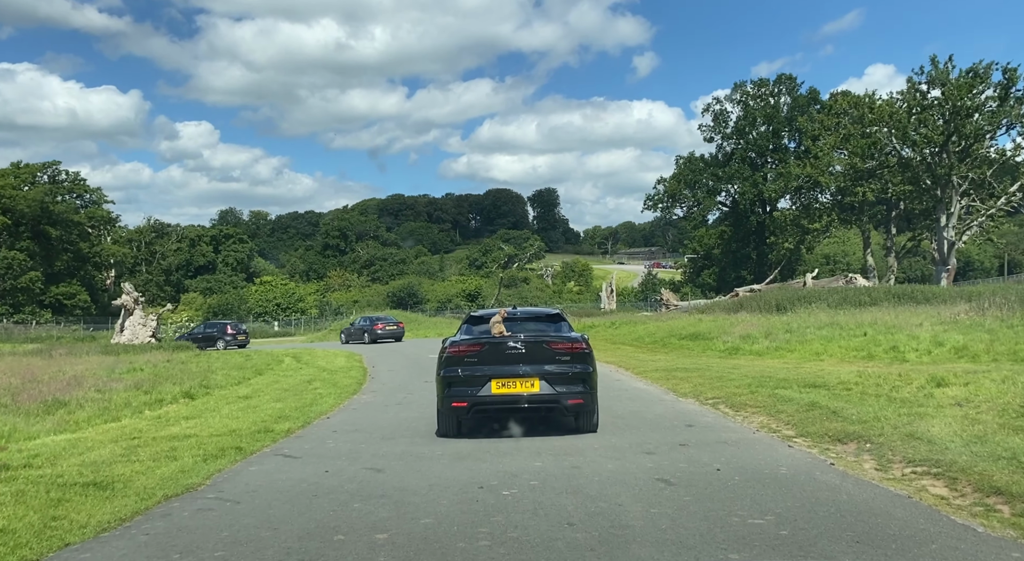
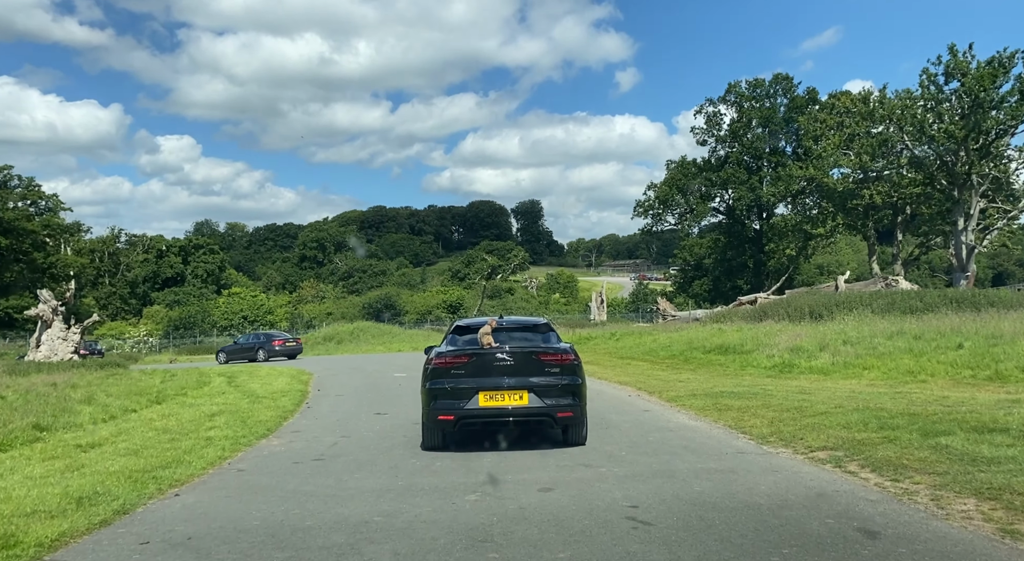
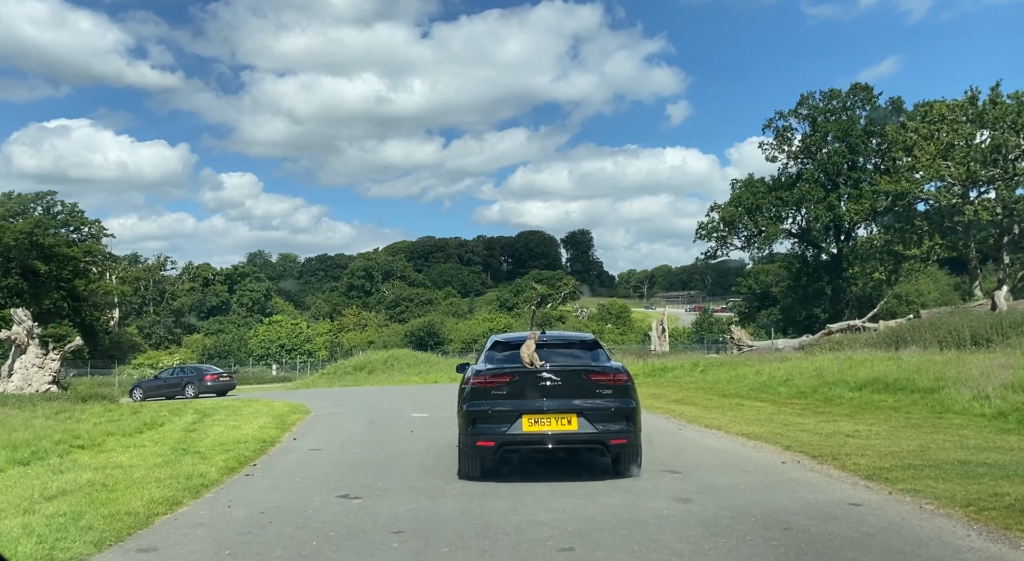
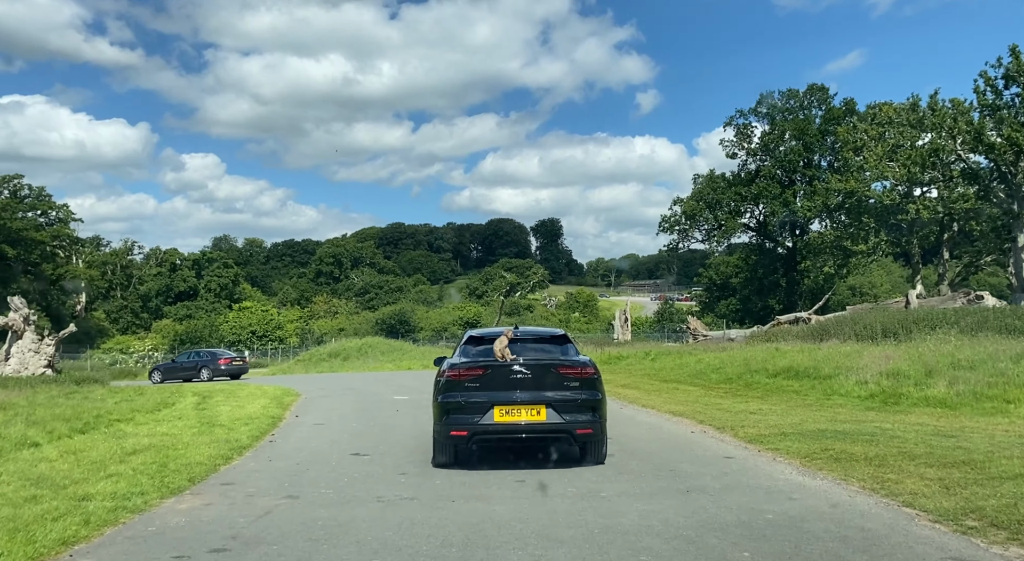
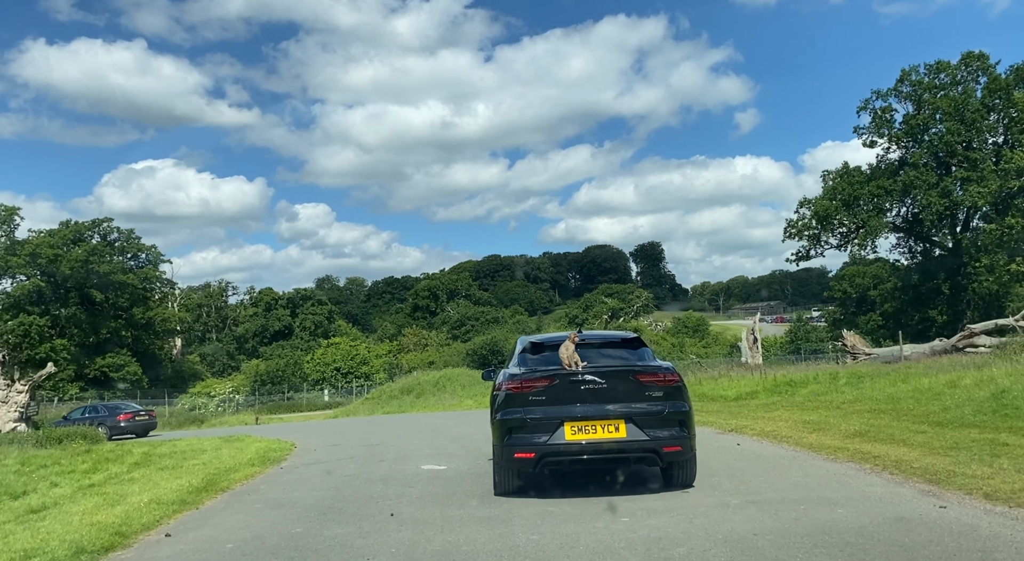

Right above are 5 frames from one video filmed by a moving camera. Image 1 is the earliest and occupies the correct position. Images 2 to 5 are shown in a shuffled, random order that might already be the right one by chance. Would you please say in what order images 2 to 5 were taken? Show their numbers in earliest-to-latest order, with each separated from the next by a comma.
2, 4, 3, 5
